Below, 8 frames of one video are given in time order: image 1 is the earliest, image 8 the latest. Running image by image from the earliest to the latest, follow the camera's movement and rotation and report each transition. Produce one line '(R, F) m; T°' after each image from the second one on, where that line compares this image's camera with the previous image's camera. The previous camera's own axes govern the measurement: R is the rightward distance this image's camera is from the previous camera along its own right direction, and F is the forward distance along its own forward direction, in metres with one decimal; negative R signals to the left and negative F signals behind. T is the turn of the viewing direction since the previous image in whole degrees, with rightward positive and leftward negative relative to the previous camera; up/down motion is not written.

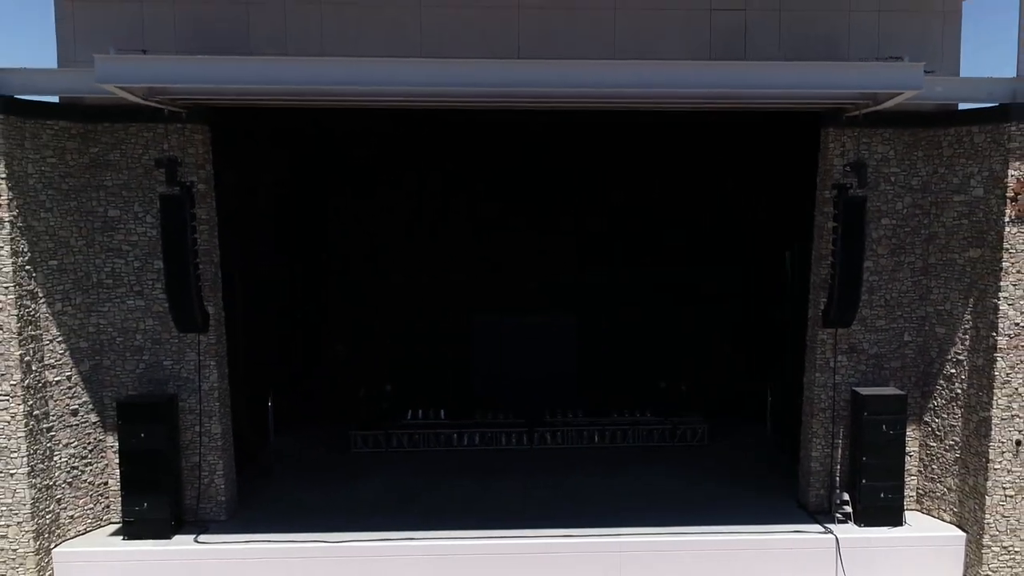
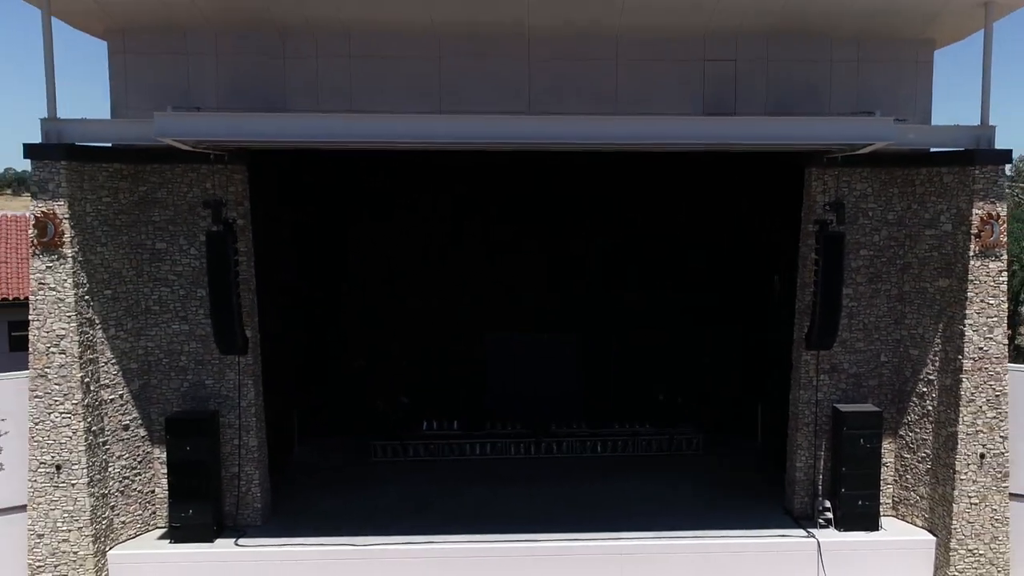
(-0.2, -1.1) m; 0°
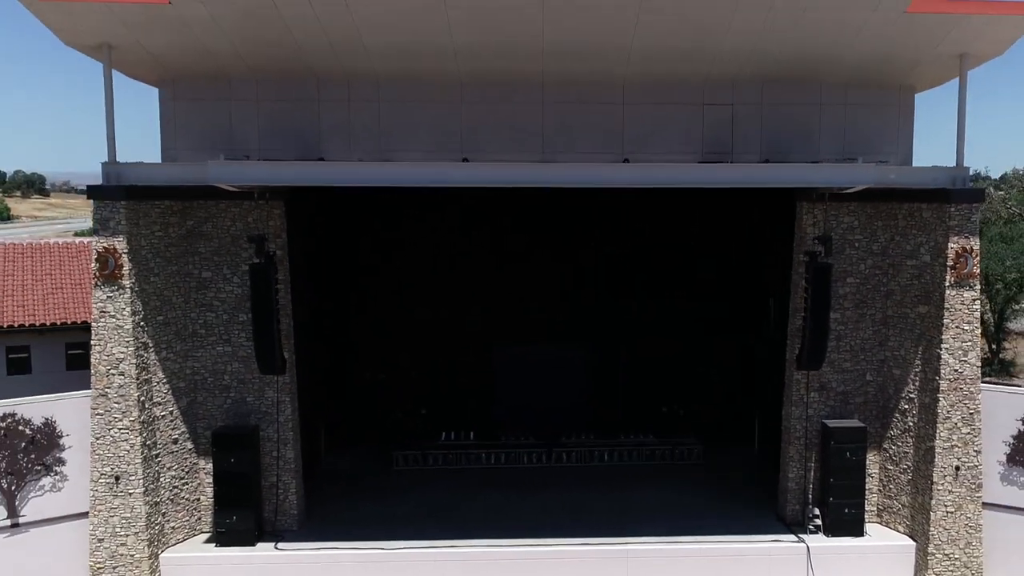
(-0.2, -1.2) m; 0°
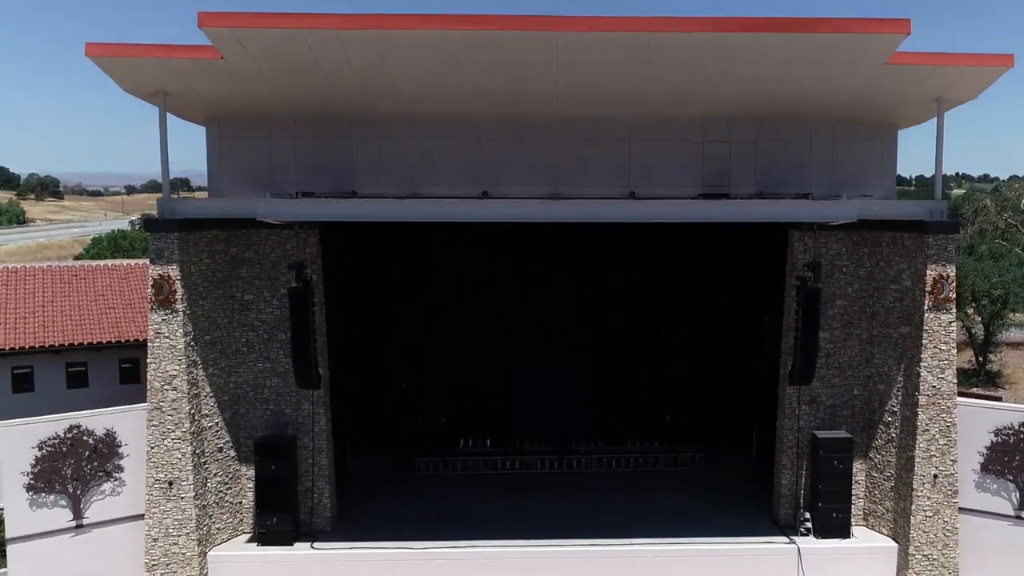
(-0.2, -1.3) m; 0°
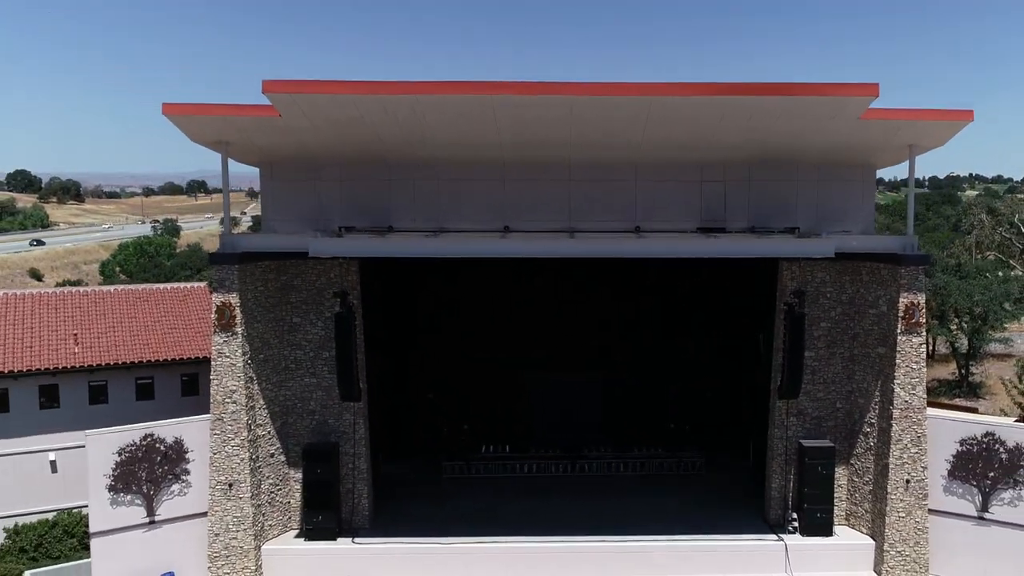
(-0.2, -1.9) m; -1°
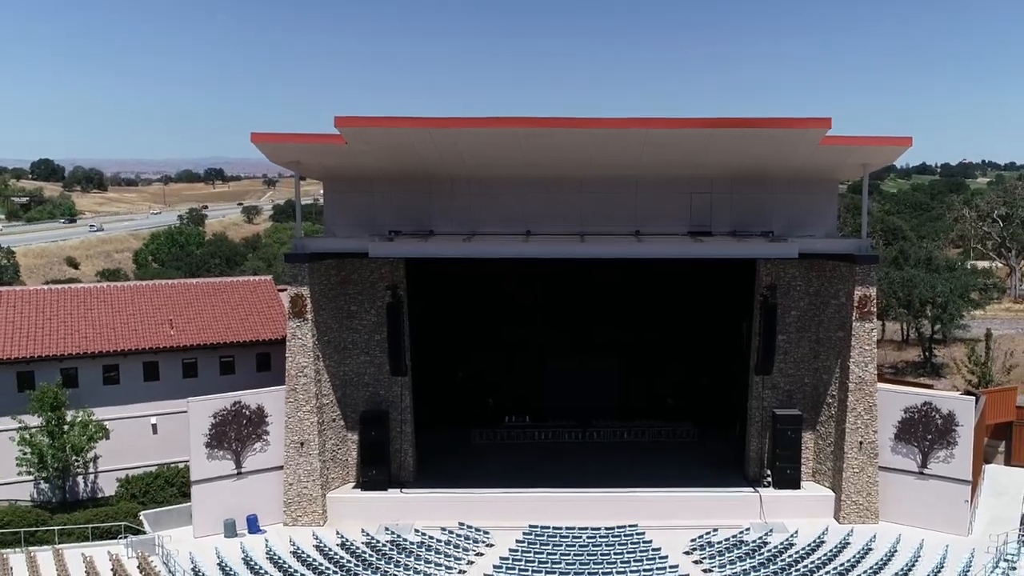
(-0.3, -3.4) m; -1°
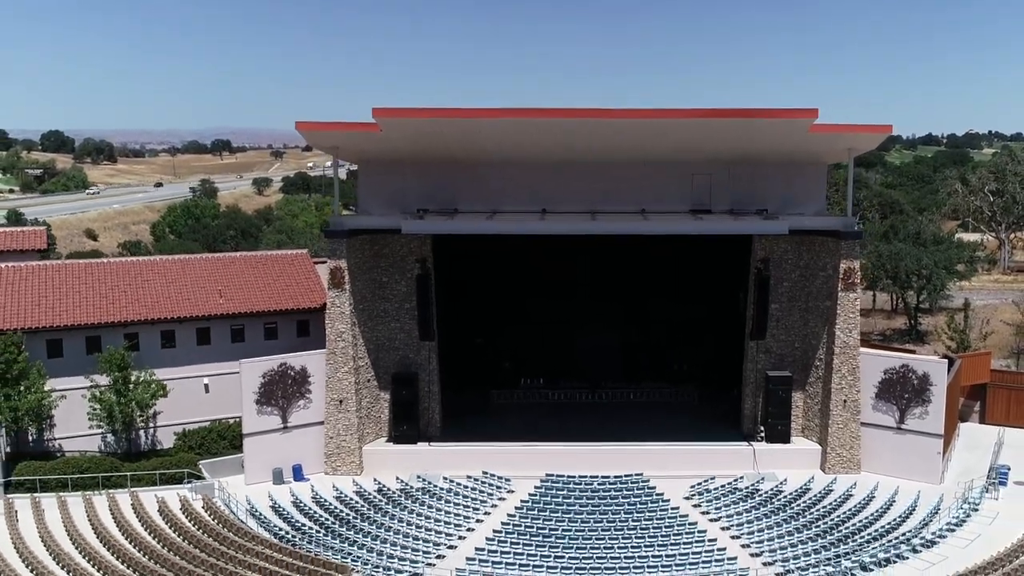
(-0.4, -2.0) m; 0°
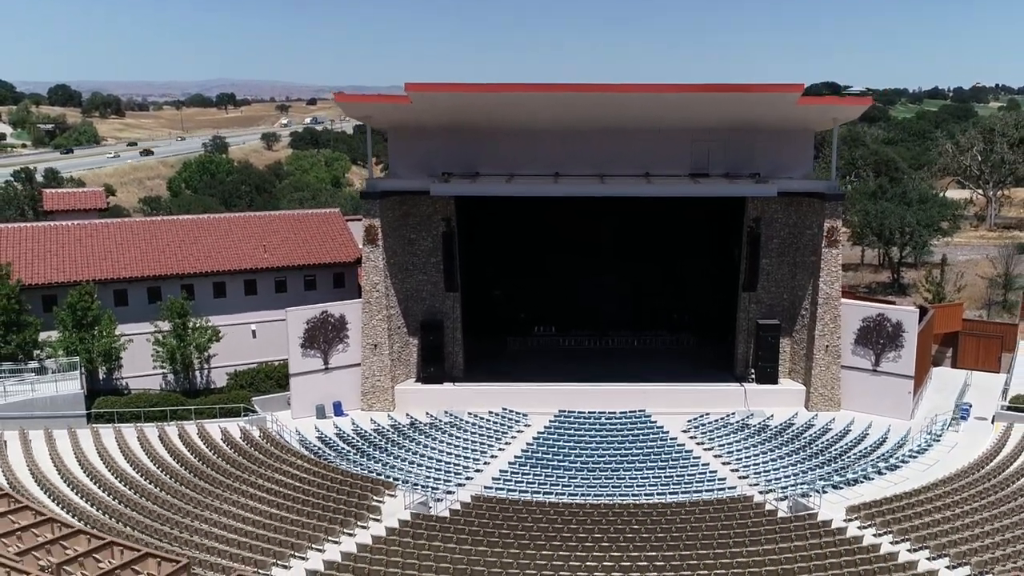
(-0.4, -2.4) m; 0°
